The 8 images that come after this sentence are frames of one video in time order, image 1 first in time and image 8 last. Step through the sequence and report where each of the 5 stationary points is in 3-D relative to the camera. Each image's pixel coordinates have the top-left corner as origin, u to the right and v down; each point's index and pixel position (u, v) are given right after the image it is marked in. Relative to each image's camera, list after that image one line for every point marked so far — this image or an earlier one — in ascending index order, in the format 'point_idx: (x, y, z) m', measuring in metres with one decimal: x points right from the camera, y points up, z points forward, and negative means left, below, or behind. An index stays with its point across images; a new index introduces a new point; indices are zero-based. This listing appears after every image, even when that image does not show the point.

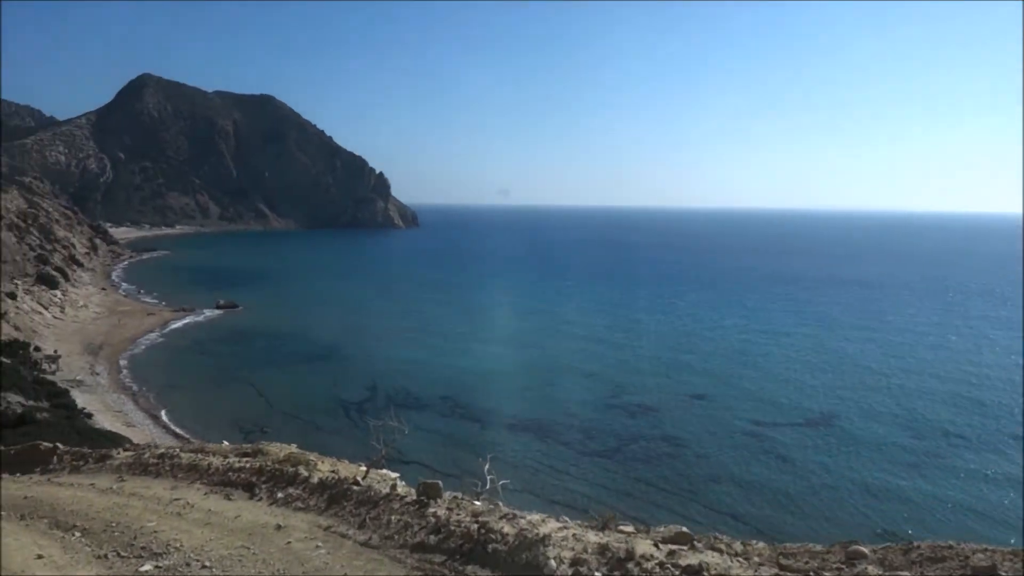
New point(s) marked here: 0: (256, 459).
0: (-4.9, -3.3, +12.3) m
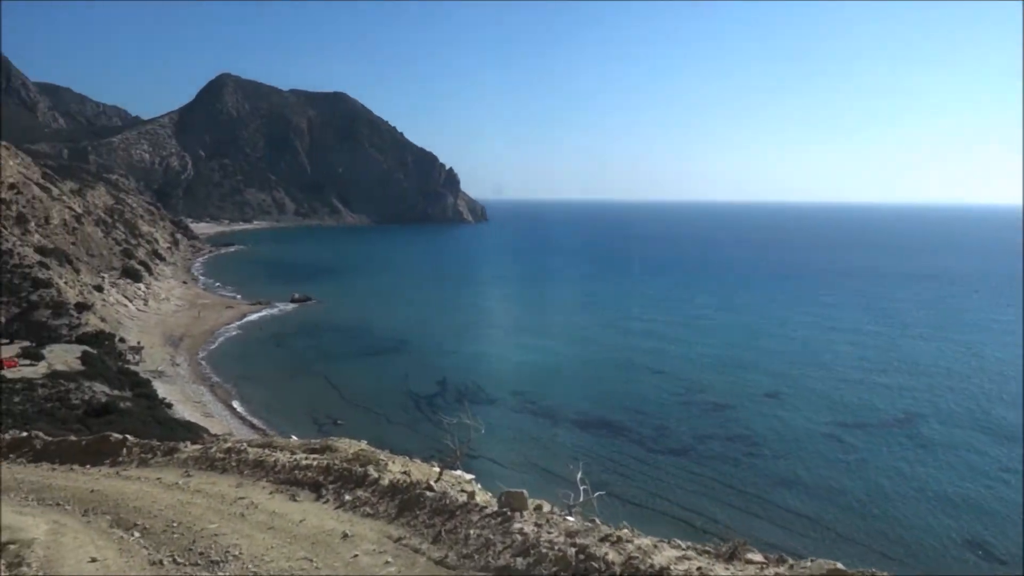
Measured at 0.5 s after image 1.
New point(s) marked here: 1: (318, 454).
0: (-3.4, -3.0, +11.5) m
1: (-3.5, -3.1, +11.8) m
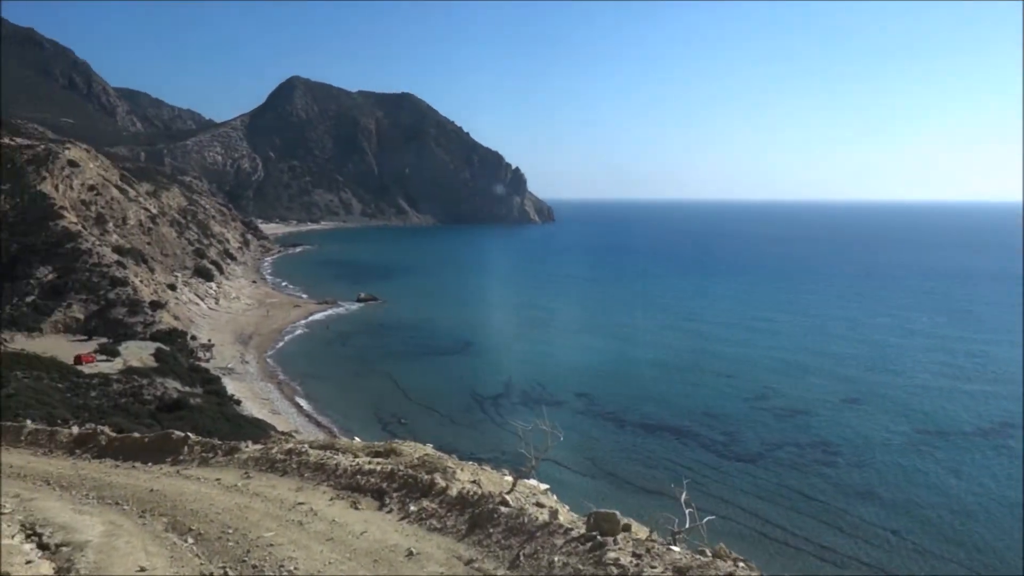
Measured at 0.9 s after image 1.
0: (-2.1, -2.9, +10.8) m
1: (-2.2, -2.9, +11.1) m
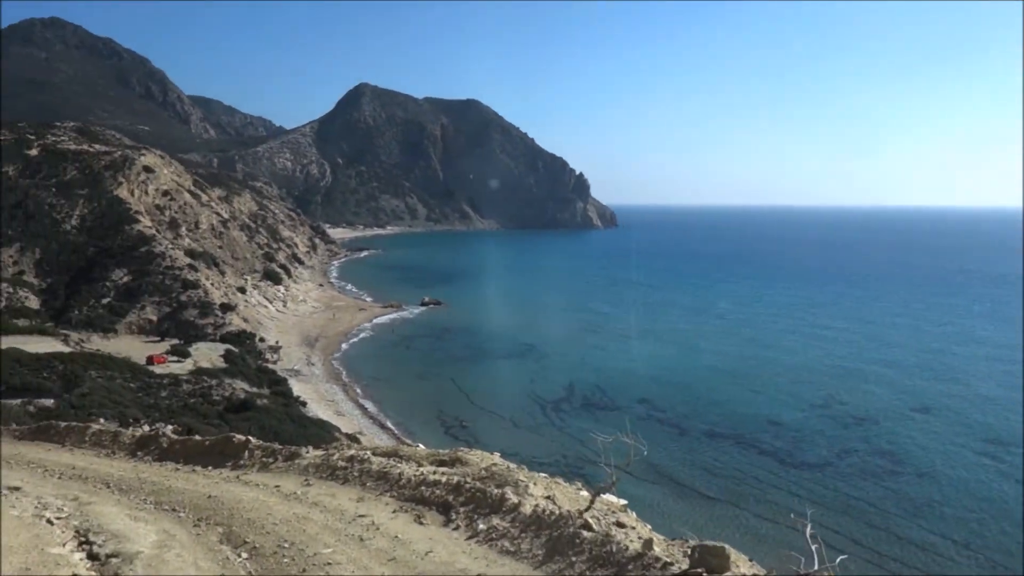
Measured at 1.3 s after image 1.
0: (-0.9, -2.8, +10.0) m
1: (-1.0, -2.9, +10.3) m
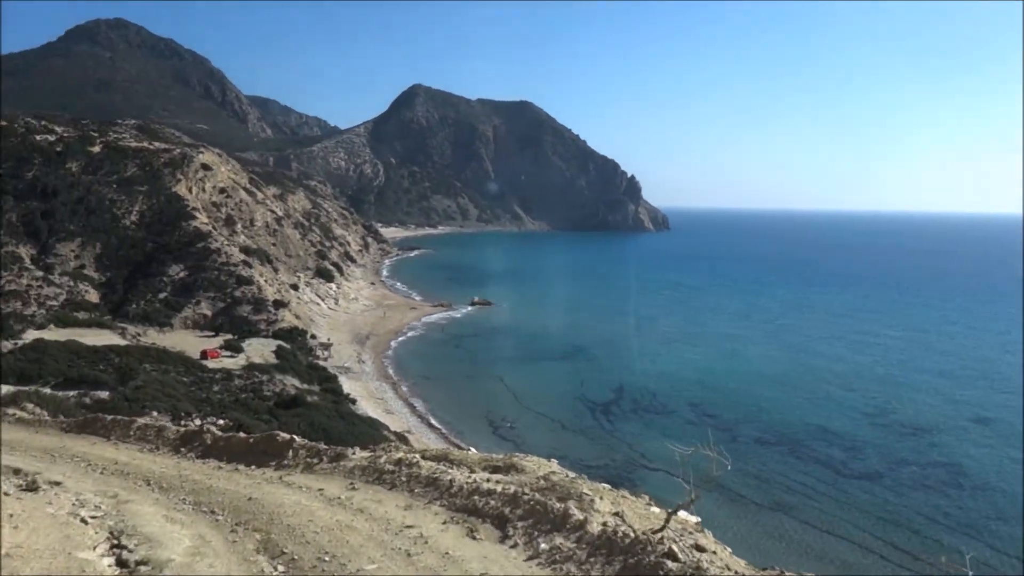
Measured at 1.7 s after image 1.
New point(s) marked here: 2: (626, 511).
0: (0.0, -2.7, +9.1) m
1: (-0.1, -2.7, +9.4) m
2: (+1.4, -2.7, +7.8) m
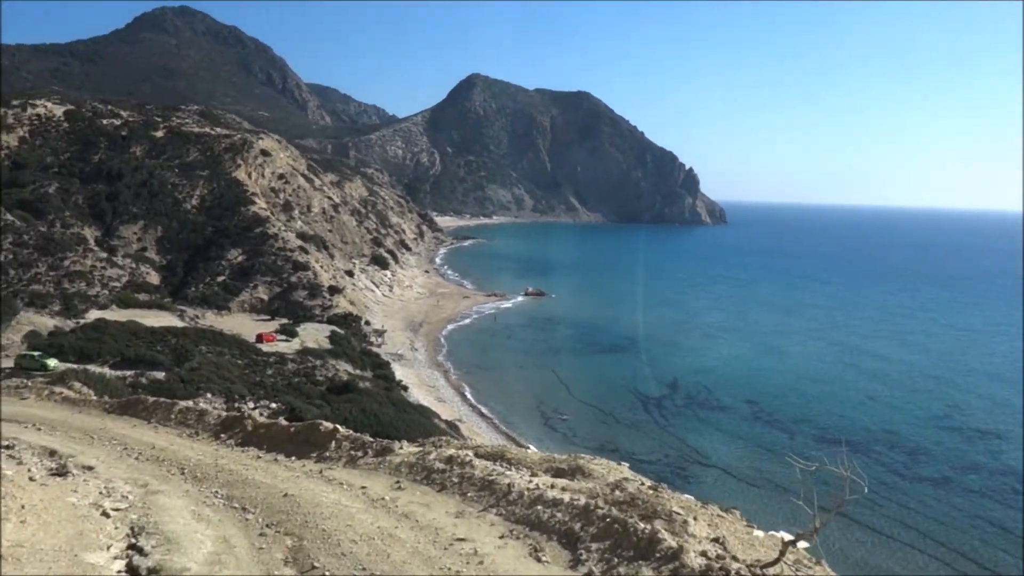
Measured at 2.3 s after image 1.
0: (+0.8, -2.4, +7.8) m
1: (+0.7, -2.4, +8.1) m
2: (+2.1, -2.4, +6.4) m
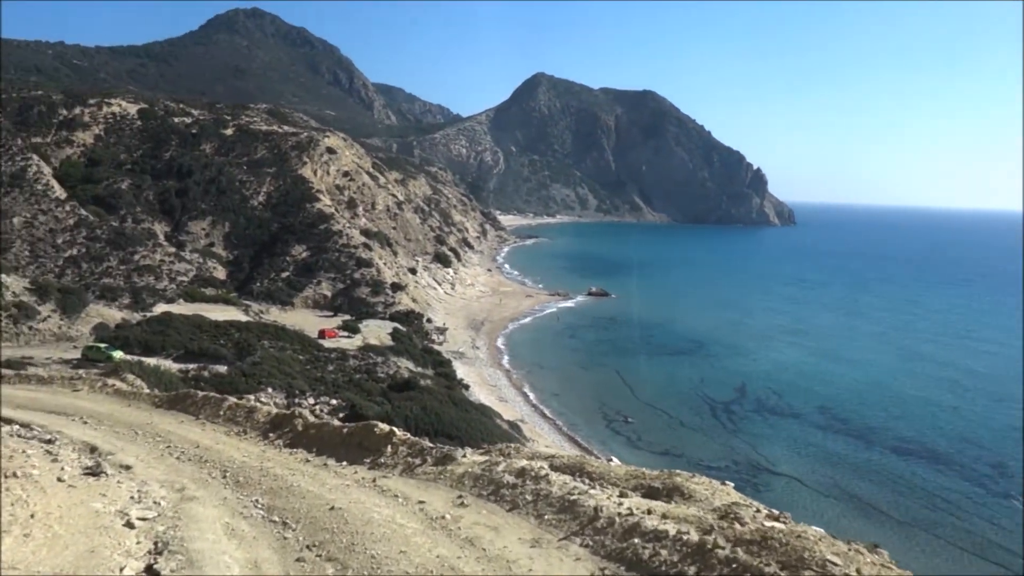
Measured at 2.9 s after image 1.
0: (+1.7, -2.2, +6.3) m
1: (+1.6, -2.2, +6.7) m
2: (+2.8, -2.2, +4.8) m
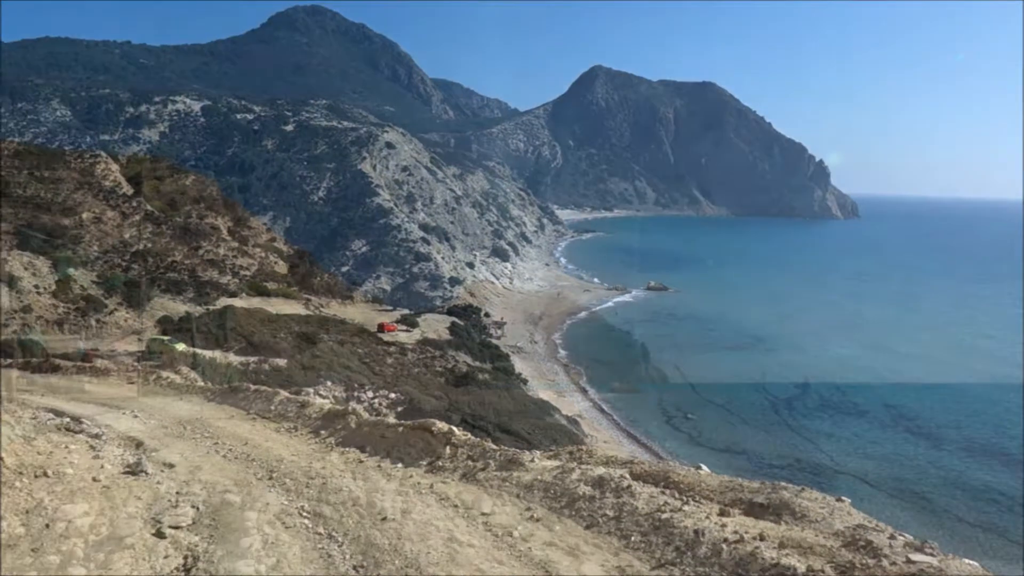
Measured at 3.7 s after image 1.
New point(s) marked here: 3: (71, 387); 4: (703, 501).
0: (+2.3, -2.0, +5.2) m
1: (+2.3, -2.0, +5.5) m
2: (+3.3, -2.0, +3.5) m
3: (-7.7, -1.7, +11.2) m
4: (+1.9, -2.1, +6.2) m
